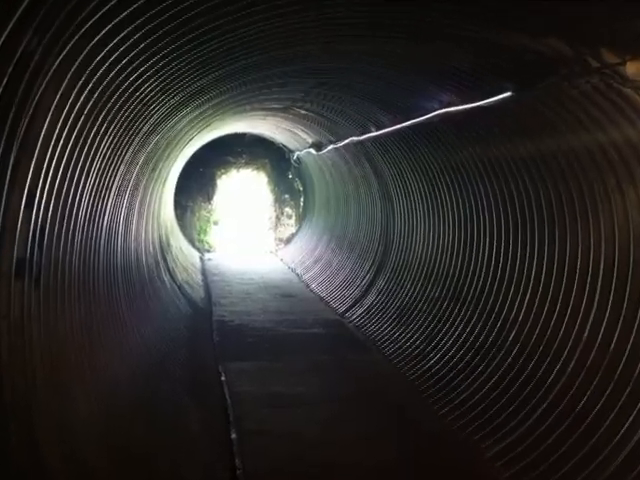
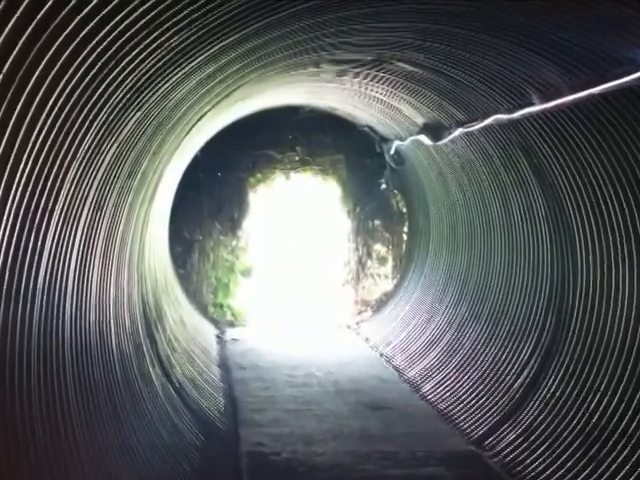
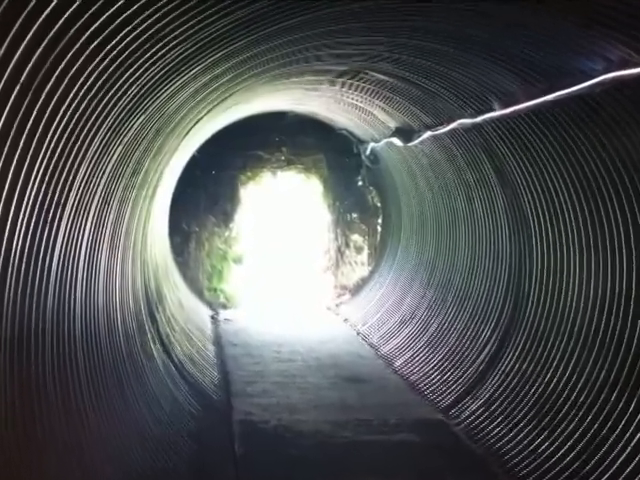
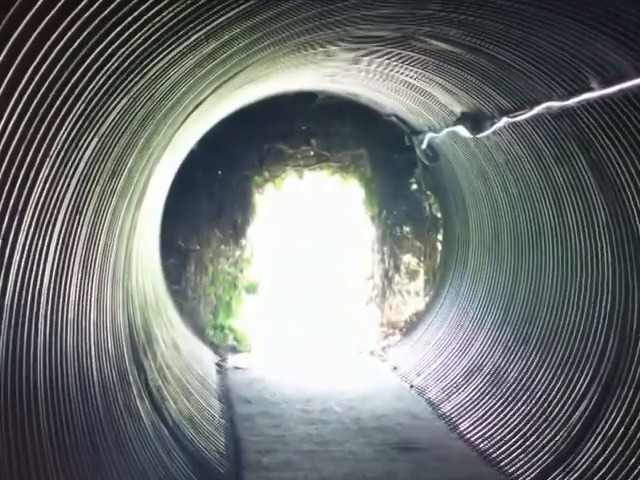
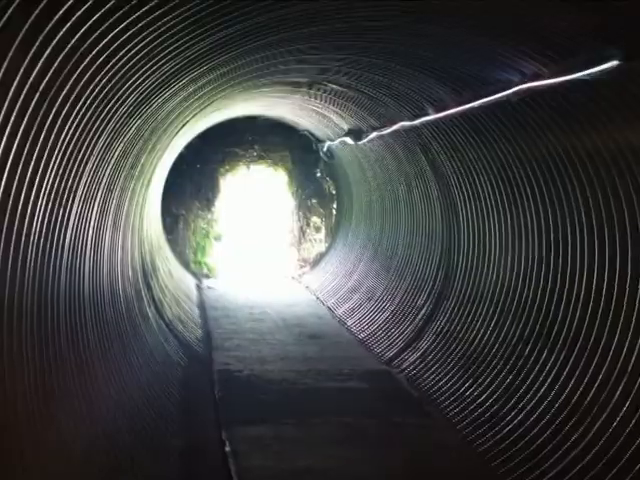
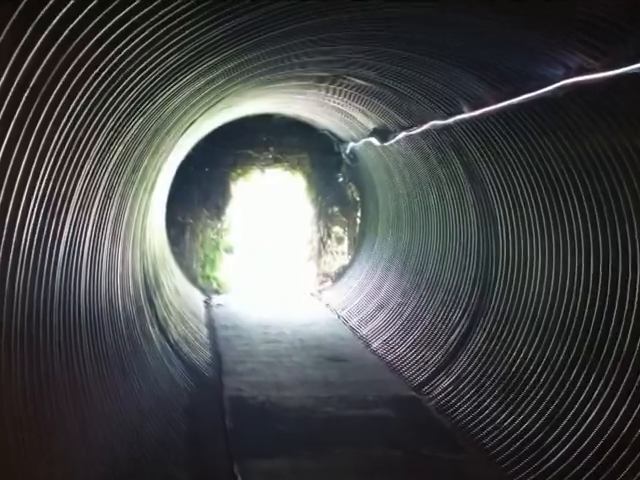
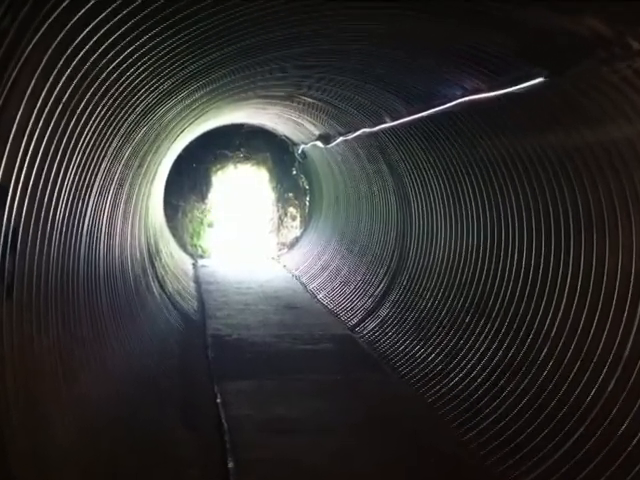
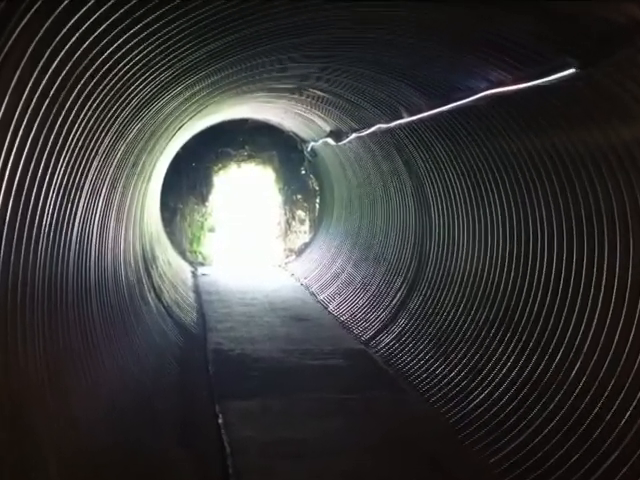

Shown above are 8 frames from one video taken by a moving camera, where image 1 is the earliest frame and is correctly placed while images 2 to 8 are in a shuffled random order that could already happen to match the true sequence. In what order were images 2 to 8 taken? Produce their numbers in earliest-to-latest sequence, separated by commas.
7, 8, 5, 6, 3, 2, 4
